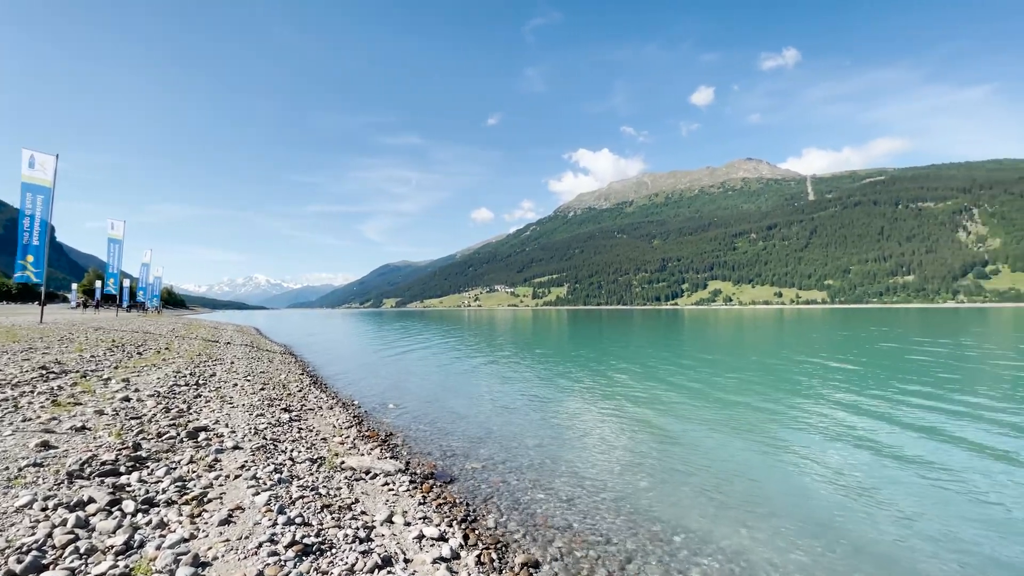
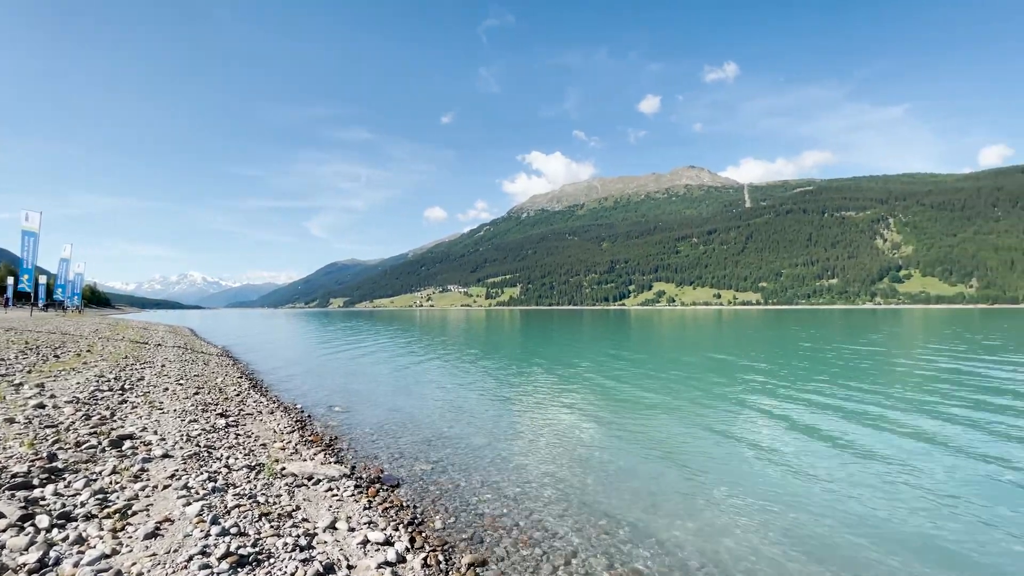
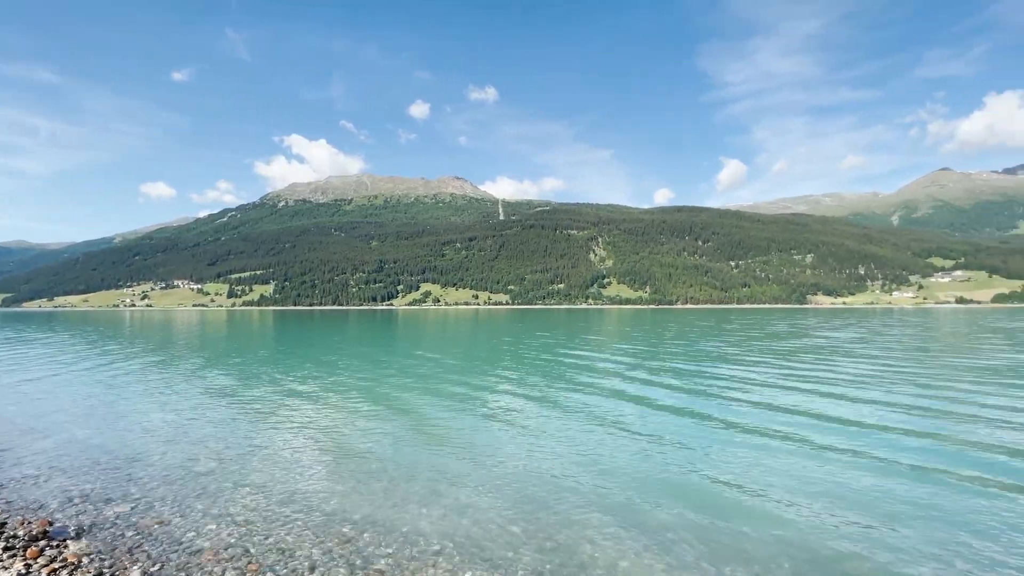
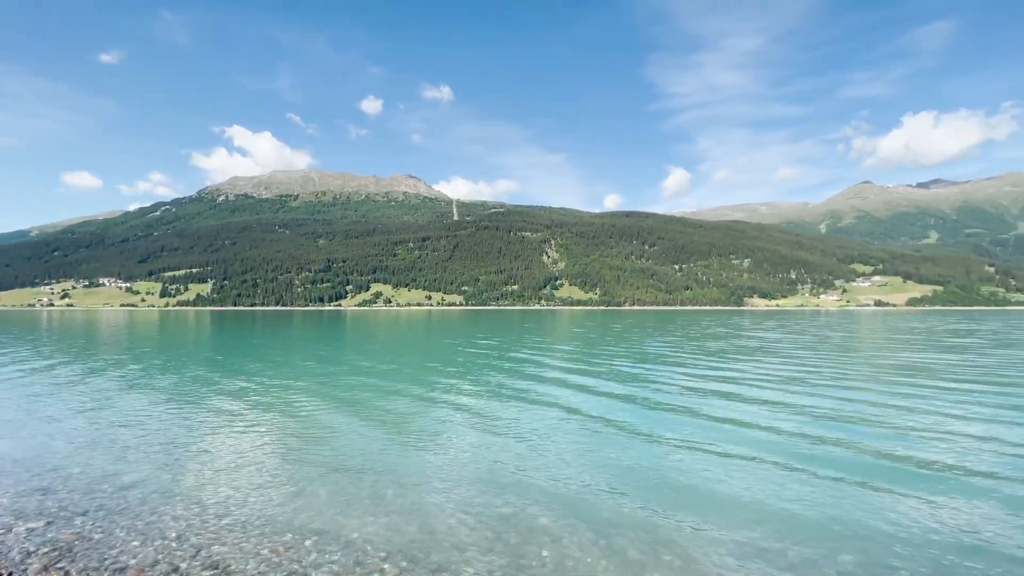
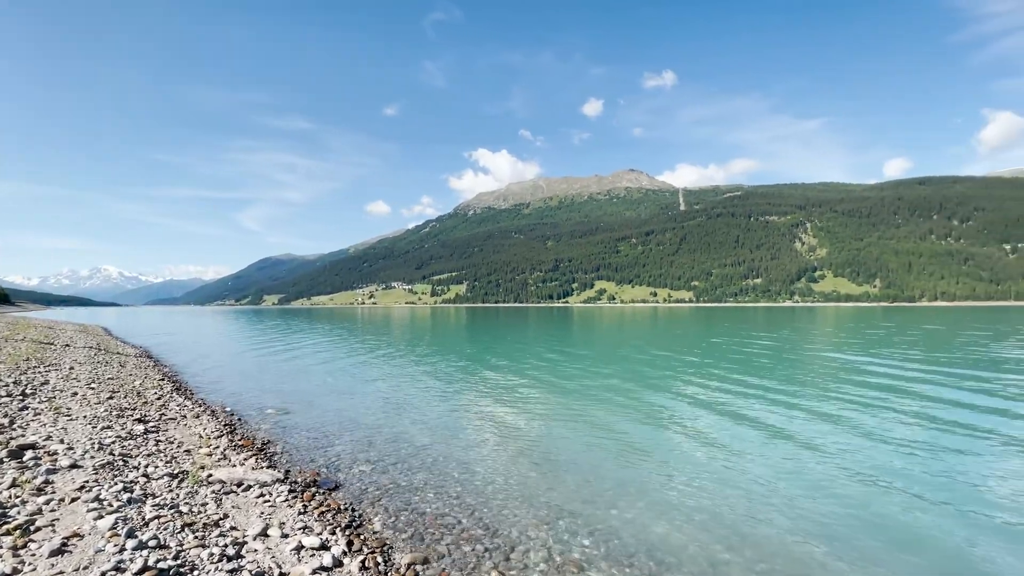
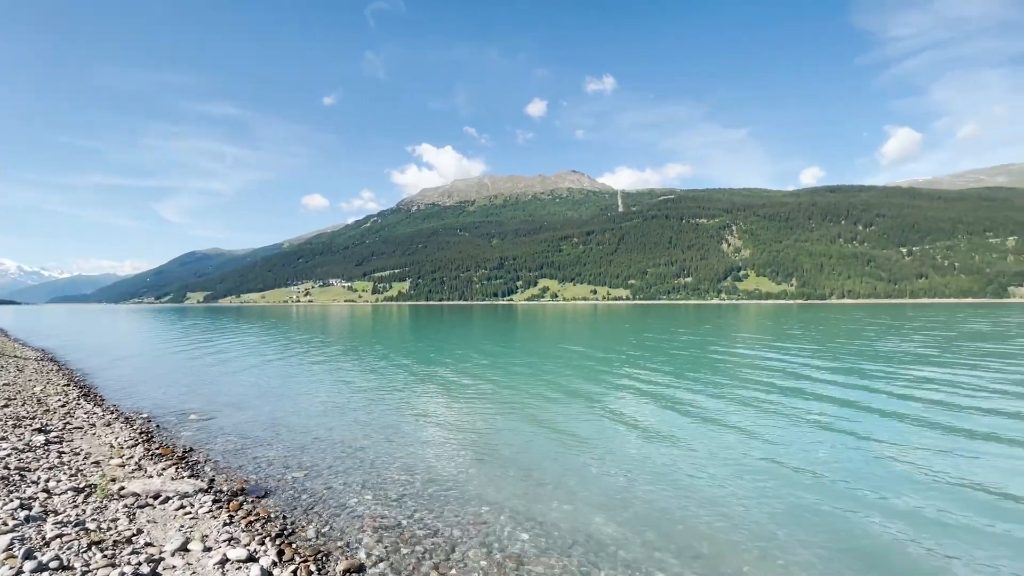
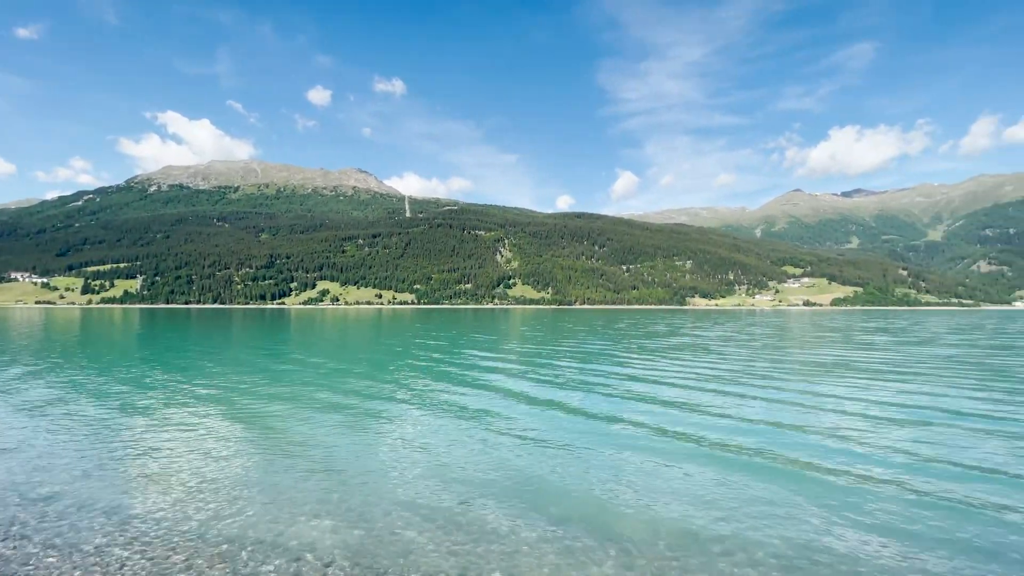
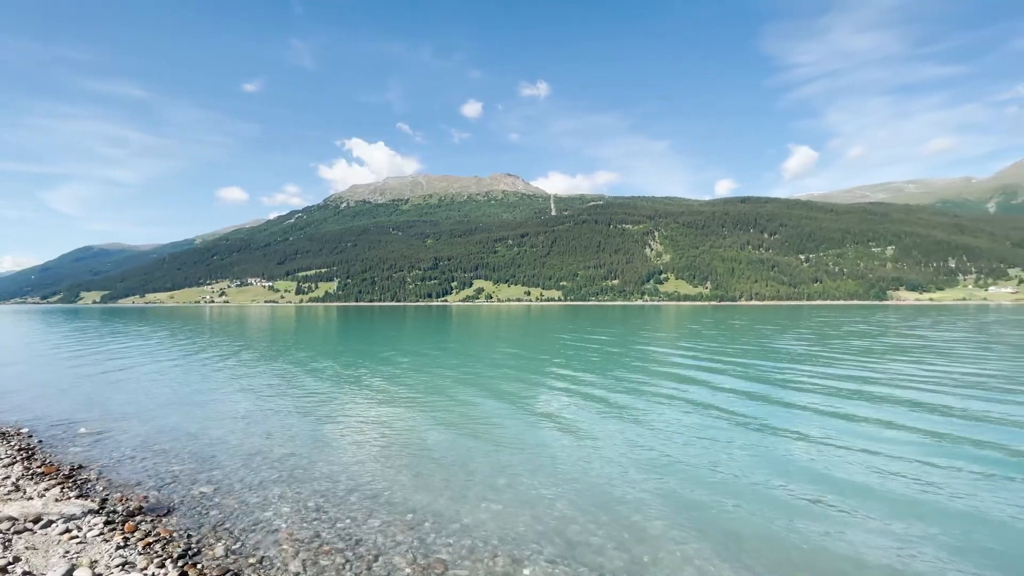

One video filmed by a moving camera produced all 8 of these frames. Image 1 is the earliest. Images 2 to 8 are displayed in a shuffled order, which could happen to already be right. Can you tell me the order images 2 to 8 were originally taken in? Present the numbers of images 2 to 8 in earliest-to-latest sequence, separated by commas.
2, 5, 6, 8, 3, 4, 7
